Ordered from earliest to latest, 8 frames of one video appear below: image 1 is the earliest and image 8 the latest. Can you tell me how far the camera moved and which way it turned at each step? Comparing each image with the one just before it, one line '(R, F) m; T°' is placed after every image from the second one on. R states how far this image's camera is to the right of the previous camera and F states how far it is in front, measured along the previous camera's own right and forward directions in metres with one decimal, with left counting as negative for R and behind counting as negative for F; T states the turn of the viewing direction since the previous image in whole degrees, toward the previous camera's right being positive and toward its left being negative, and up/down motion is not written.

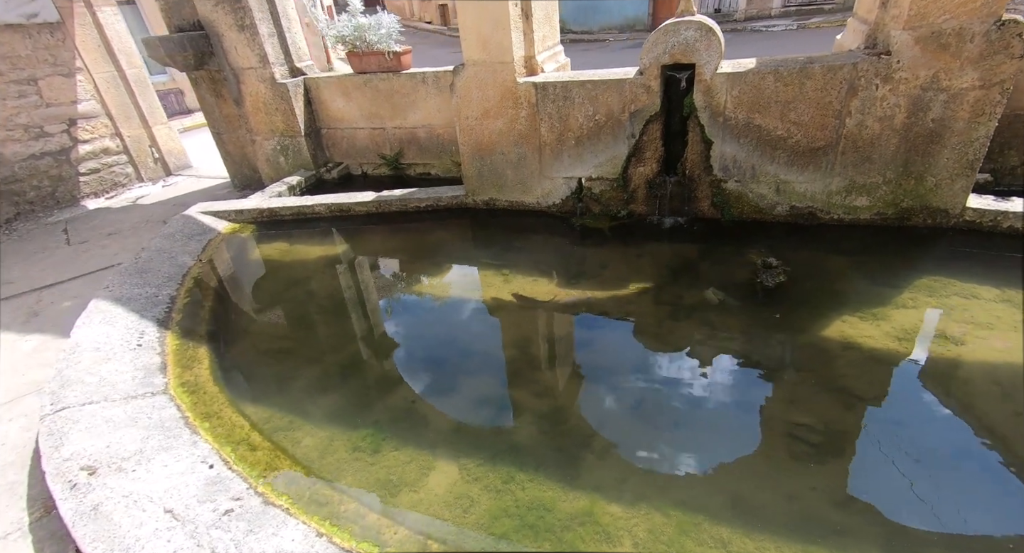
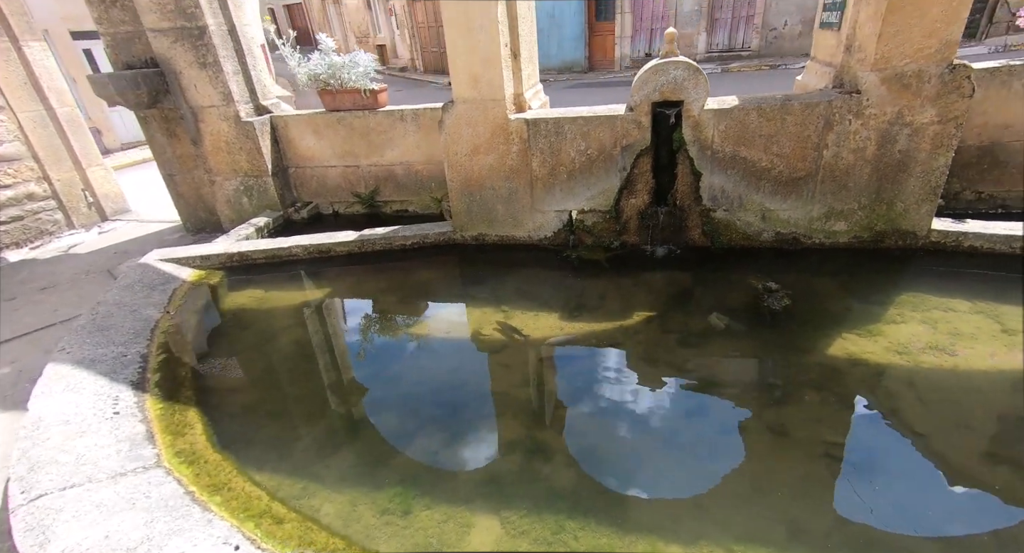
(-0.4, +0.1) m; +7°
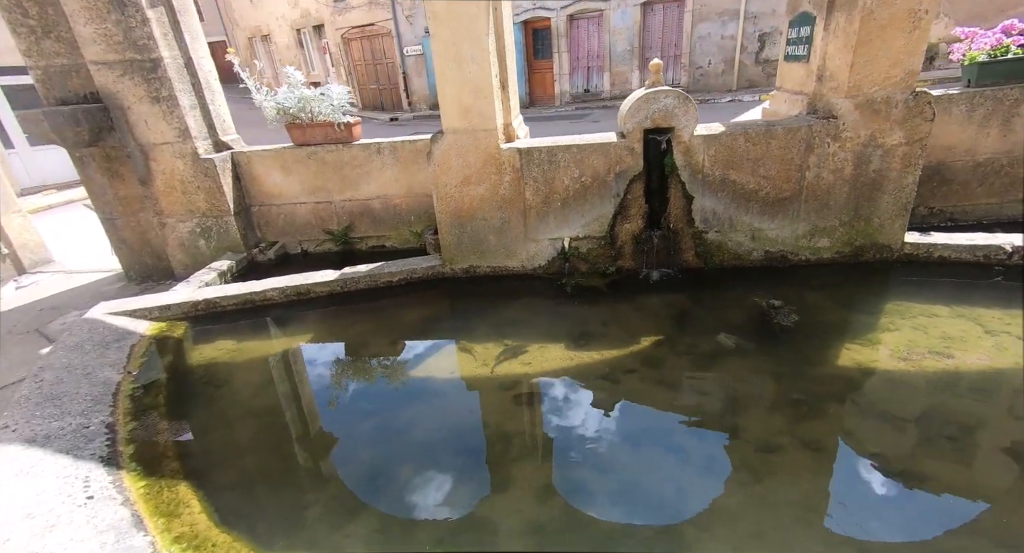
(-0.4, +0.1) m; +7°
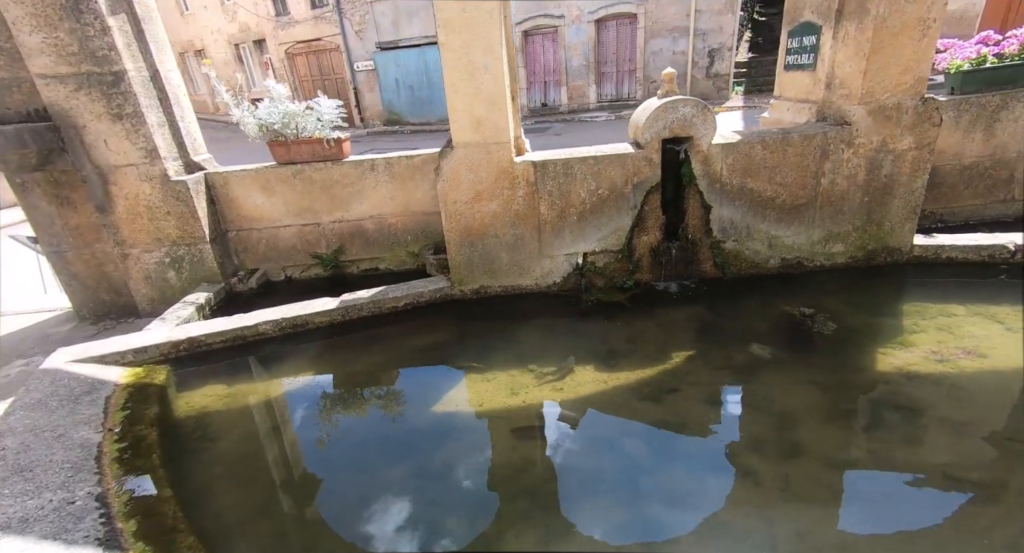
(-0.4, +0.2) m; +6°
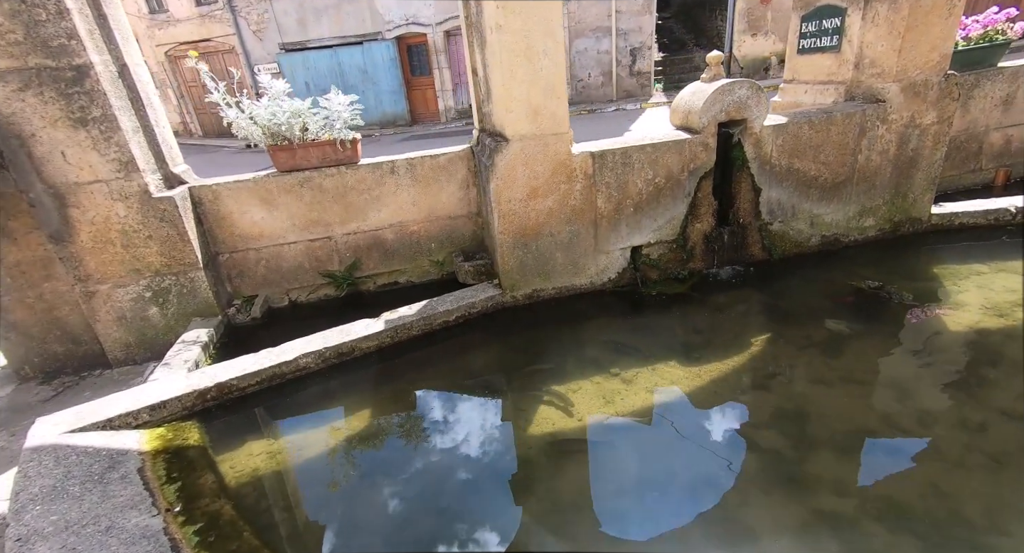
(-0.9, +0.3) m; +10°
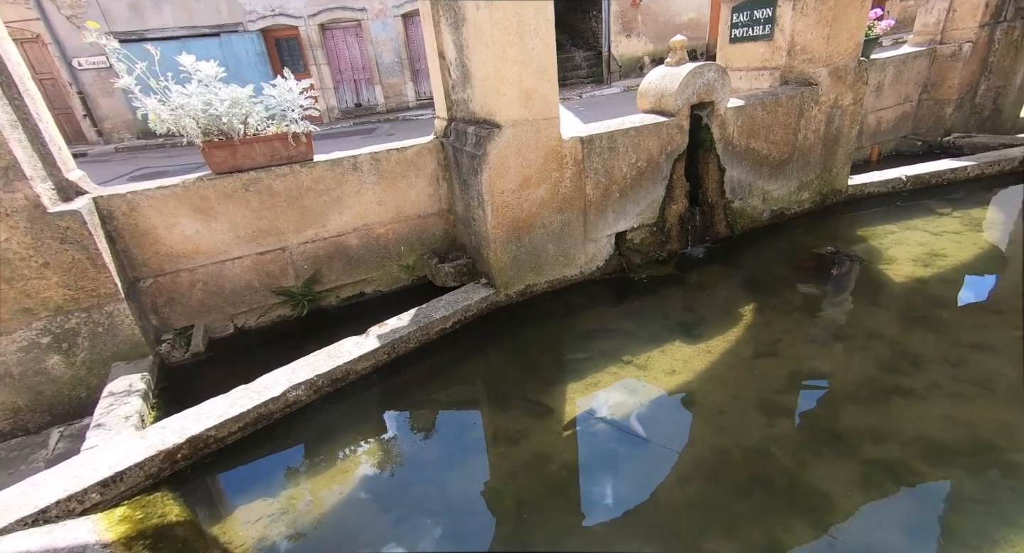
(-0.7, +0.3) m; +14°
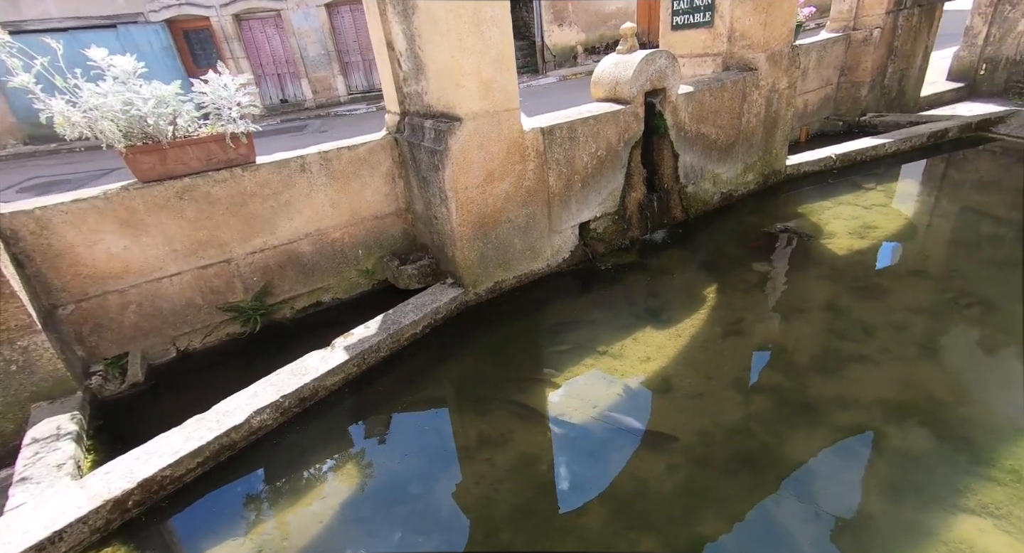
(-0.2, +0.1) m; +7°
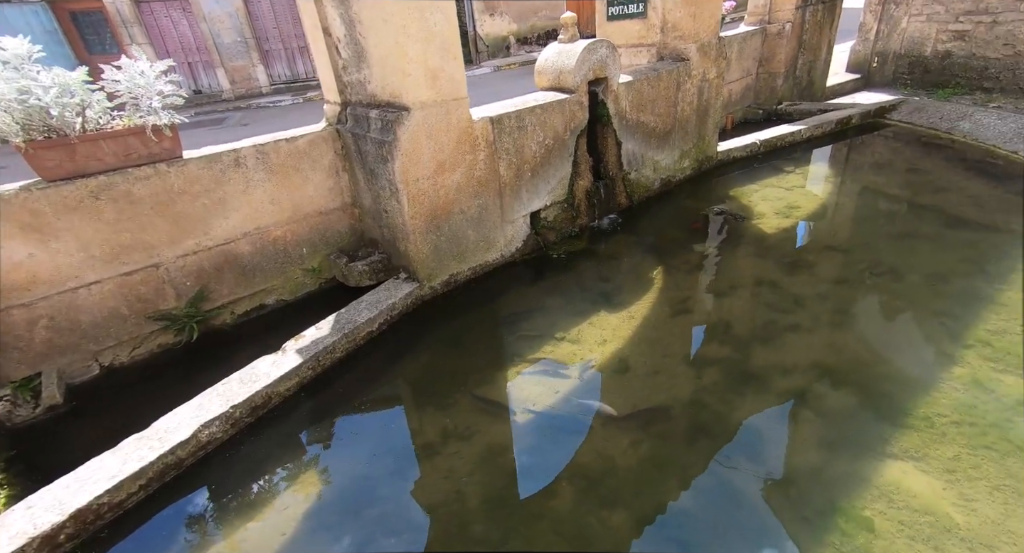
(-0.1, 0.0) m; +7°
